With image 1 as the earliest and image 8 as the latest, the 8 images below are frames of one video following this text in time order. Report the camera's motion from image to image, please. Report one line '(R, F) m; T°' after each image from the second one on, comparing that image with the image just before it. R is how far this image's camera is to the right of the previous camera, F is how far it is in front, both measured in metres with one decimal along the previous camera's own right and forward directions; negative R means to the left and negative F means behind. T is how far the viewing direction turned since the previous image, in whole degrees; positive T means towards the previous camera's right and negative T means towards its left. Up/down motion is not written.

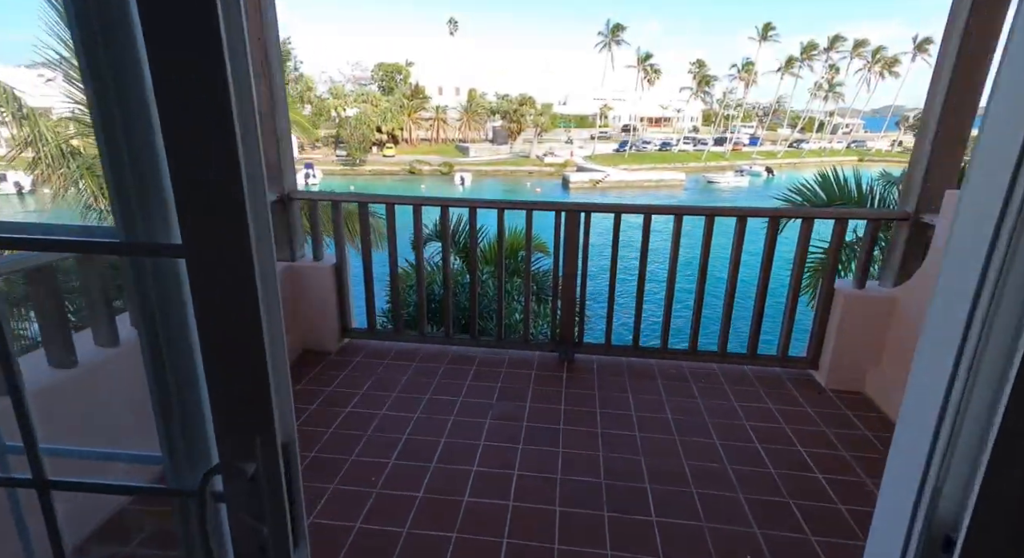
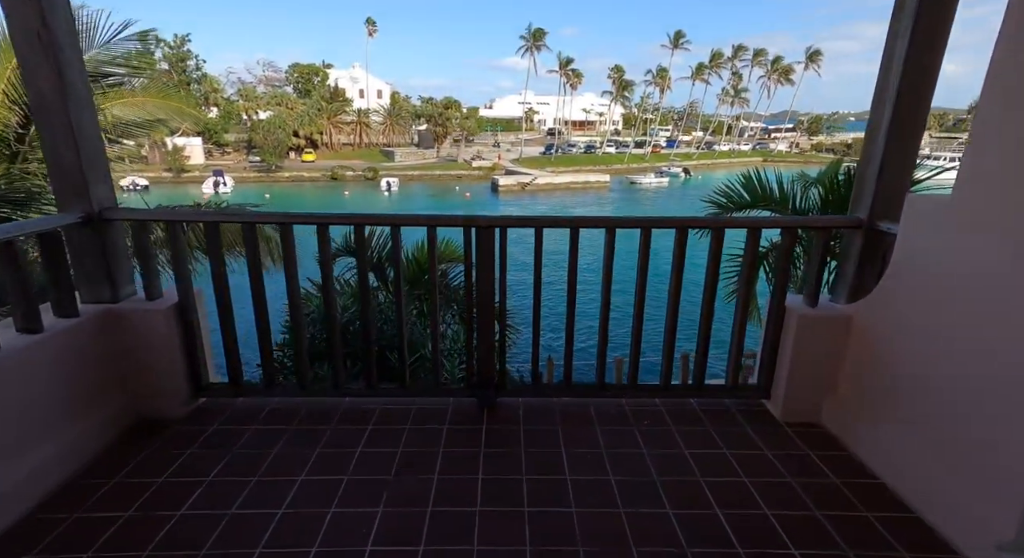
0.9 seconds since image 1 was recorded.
(+0.1, +0.4) m; +7°
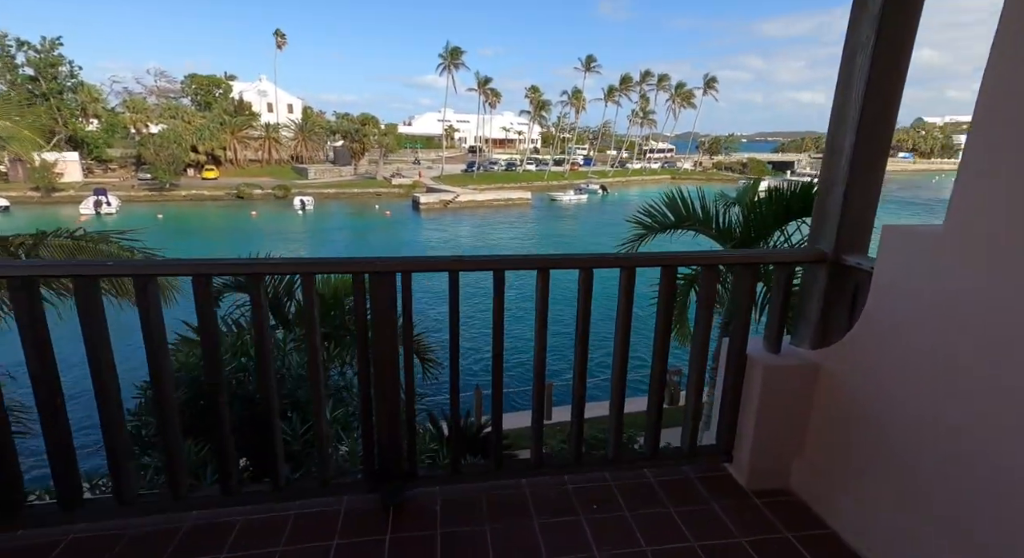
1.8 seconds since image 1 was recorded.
(0.0, +0.4) m; +8°
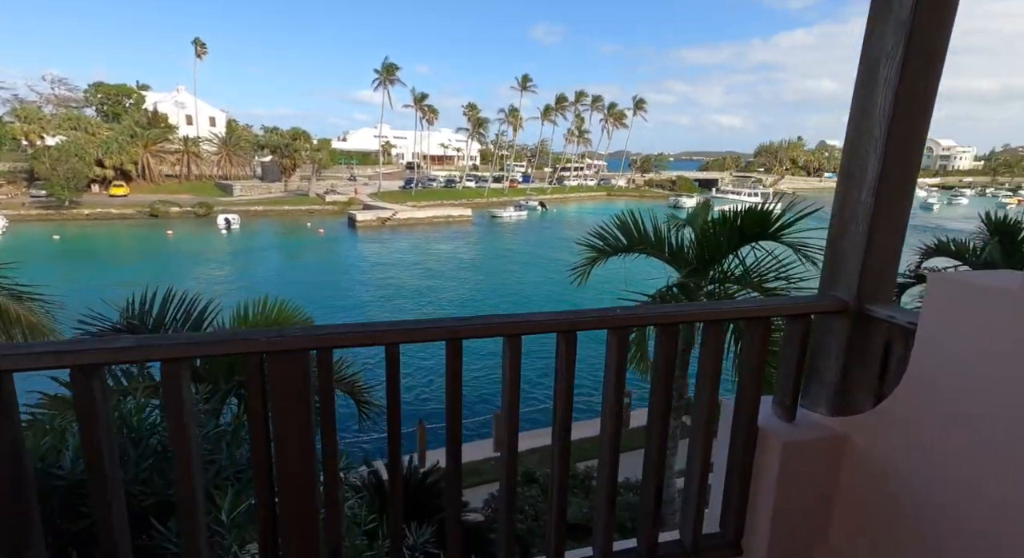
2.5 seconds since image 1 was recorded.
(0.0, +0.4) m; +6°
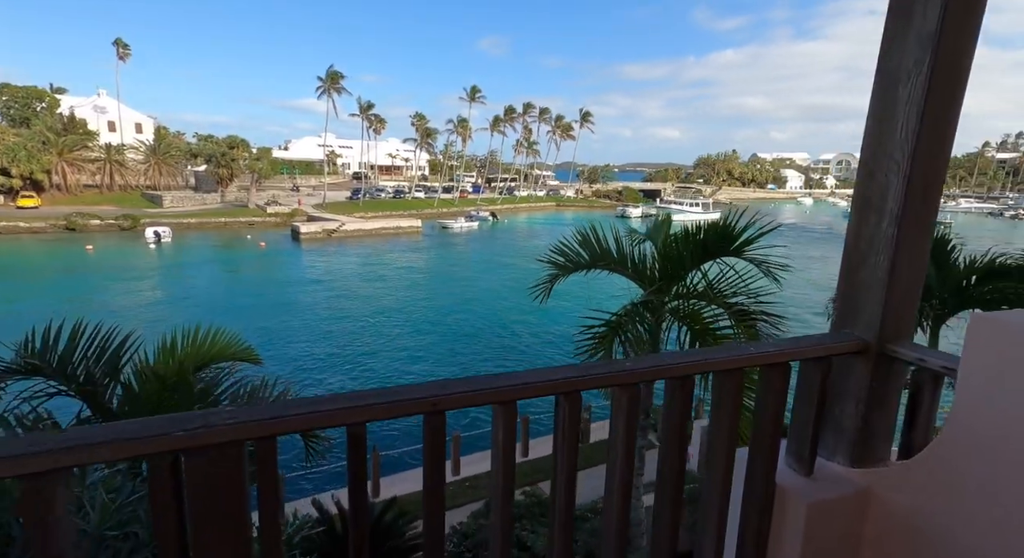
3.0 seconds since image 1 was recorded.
(-0.1, +0.3) m; +5°
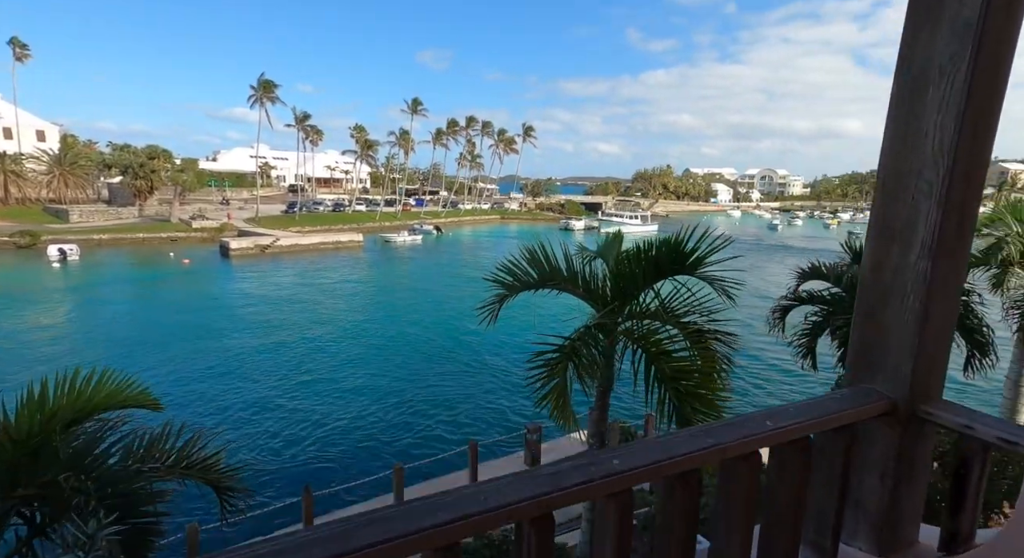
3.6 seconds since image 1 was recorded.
(0.0, +0.3) m; +6°
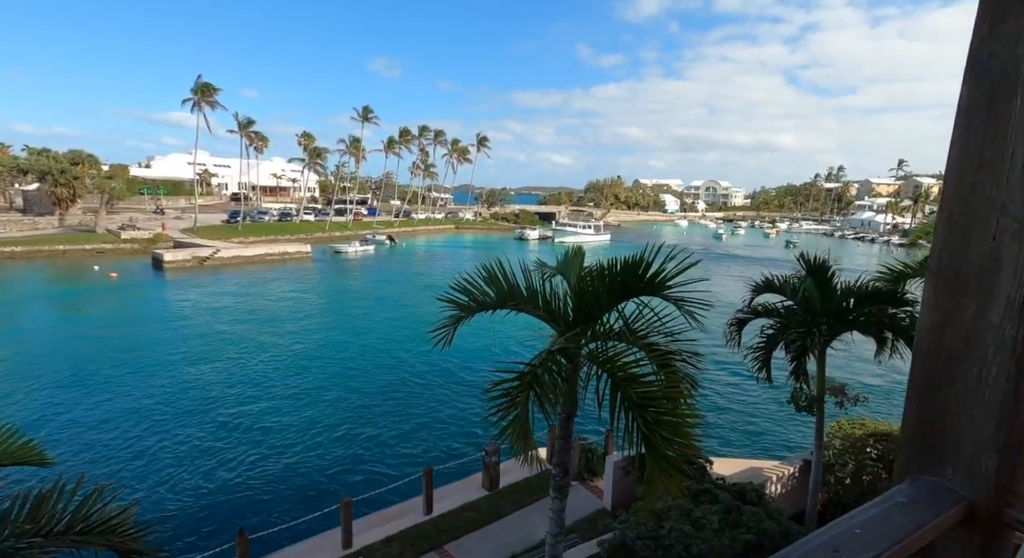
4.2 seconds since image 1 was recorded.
(0.0, +0.3) m; +5°
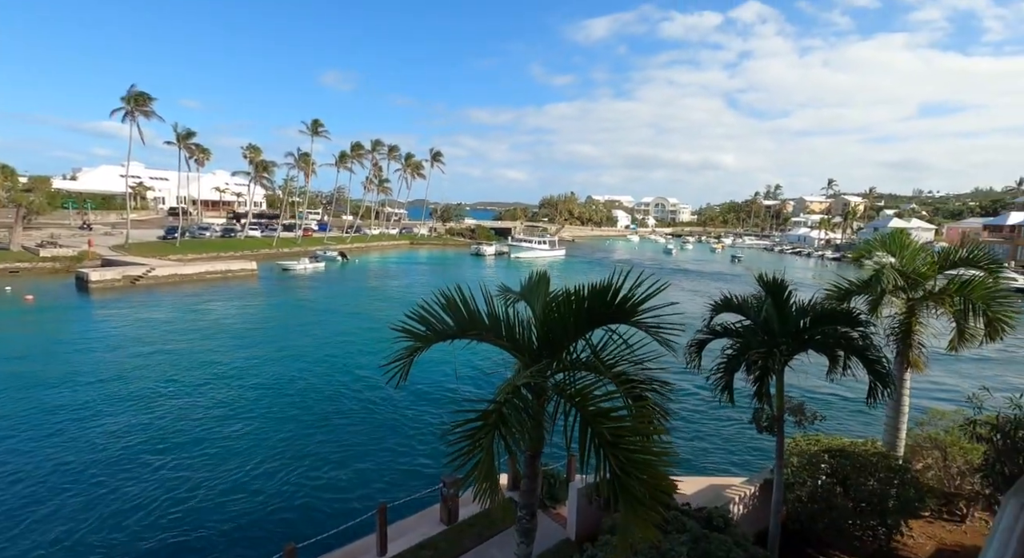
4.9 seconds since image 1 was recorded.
(0.0, +0.4) m; +5°
